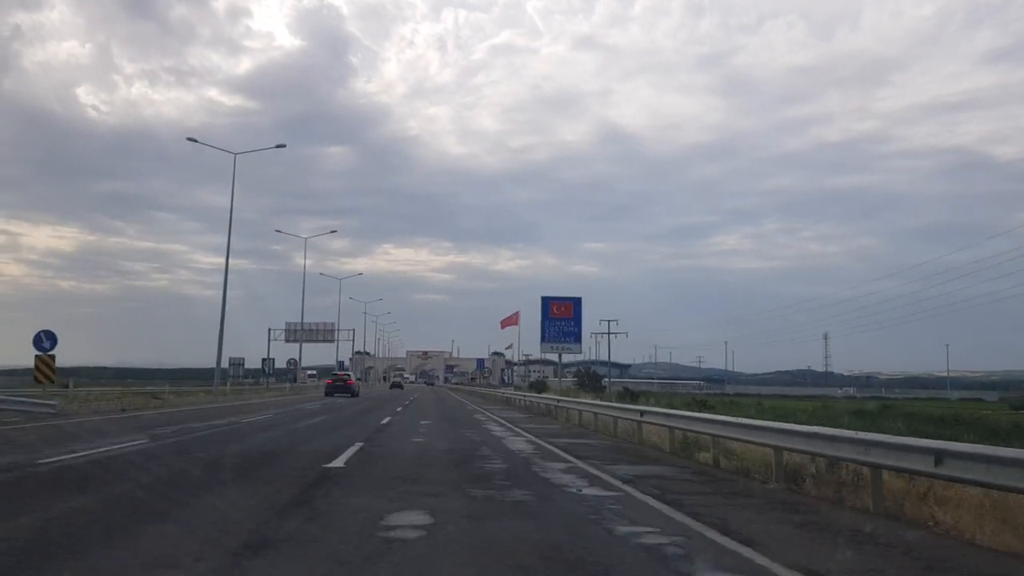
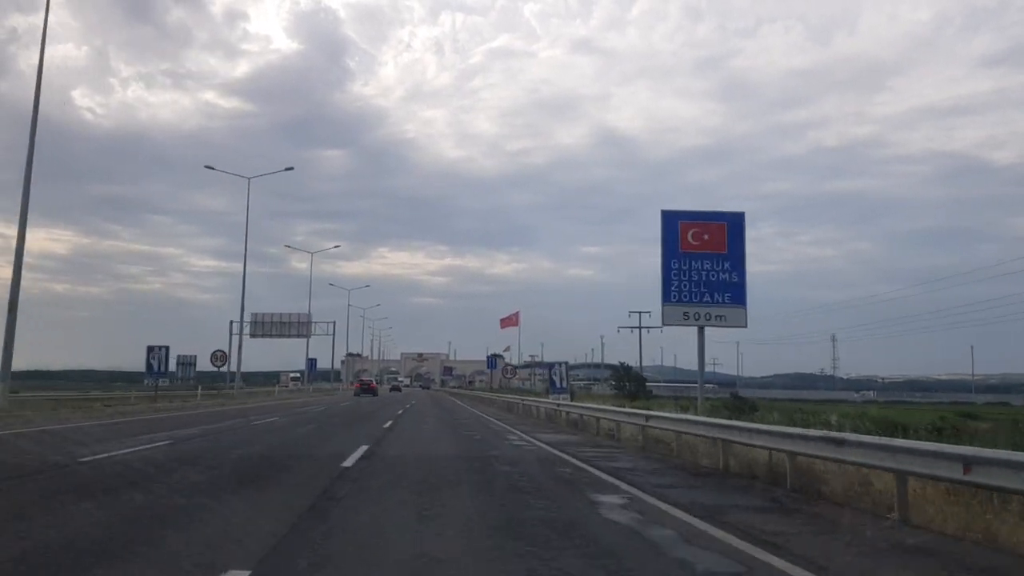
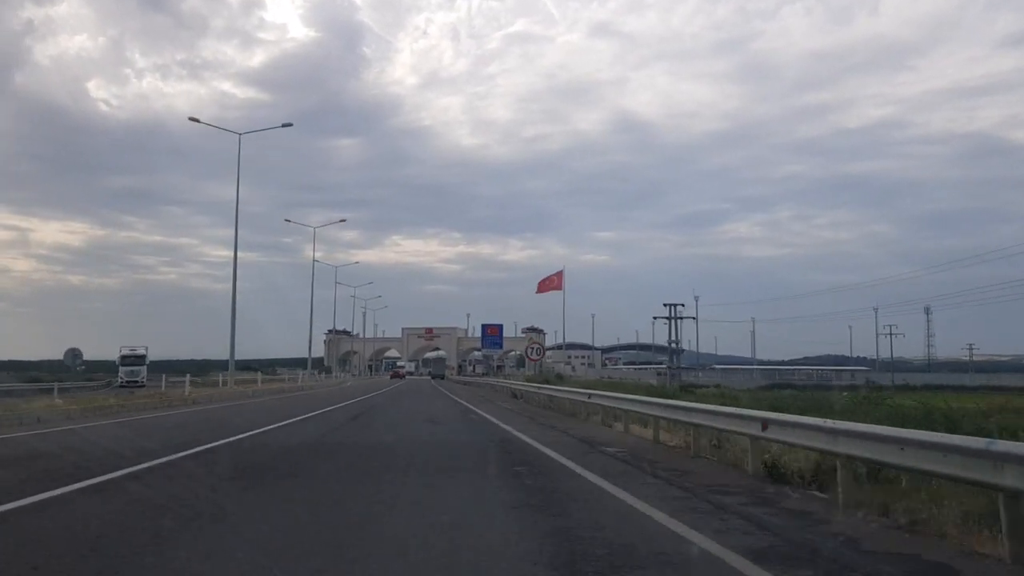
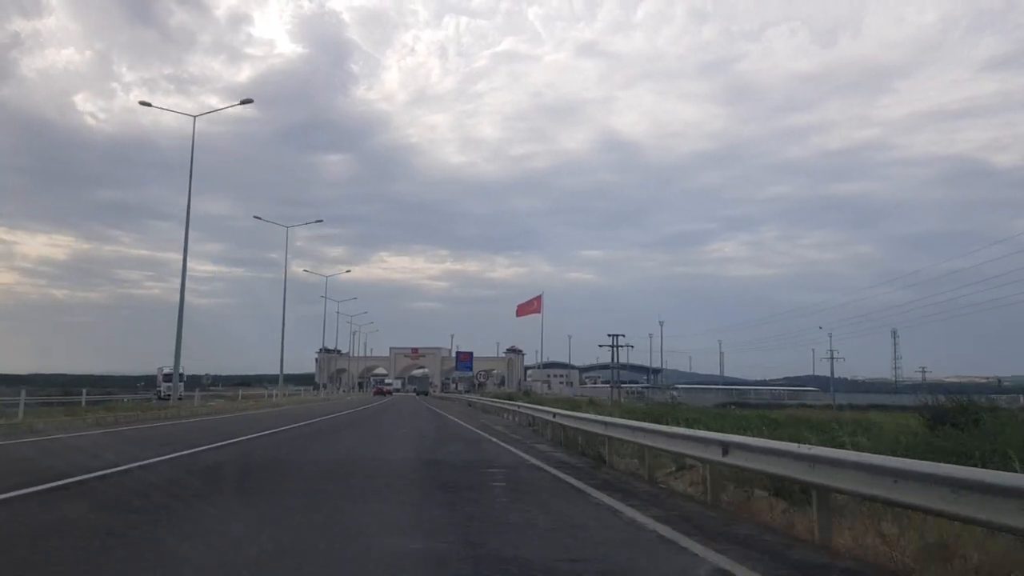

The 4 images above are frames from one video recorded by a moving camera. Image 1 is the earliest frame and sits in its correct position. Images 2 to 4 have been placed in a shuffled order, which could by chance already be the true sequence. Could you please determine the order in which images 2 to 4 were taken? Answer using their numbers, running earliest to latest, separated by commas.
2, 4, 3
